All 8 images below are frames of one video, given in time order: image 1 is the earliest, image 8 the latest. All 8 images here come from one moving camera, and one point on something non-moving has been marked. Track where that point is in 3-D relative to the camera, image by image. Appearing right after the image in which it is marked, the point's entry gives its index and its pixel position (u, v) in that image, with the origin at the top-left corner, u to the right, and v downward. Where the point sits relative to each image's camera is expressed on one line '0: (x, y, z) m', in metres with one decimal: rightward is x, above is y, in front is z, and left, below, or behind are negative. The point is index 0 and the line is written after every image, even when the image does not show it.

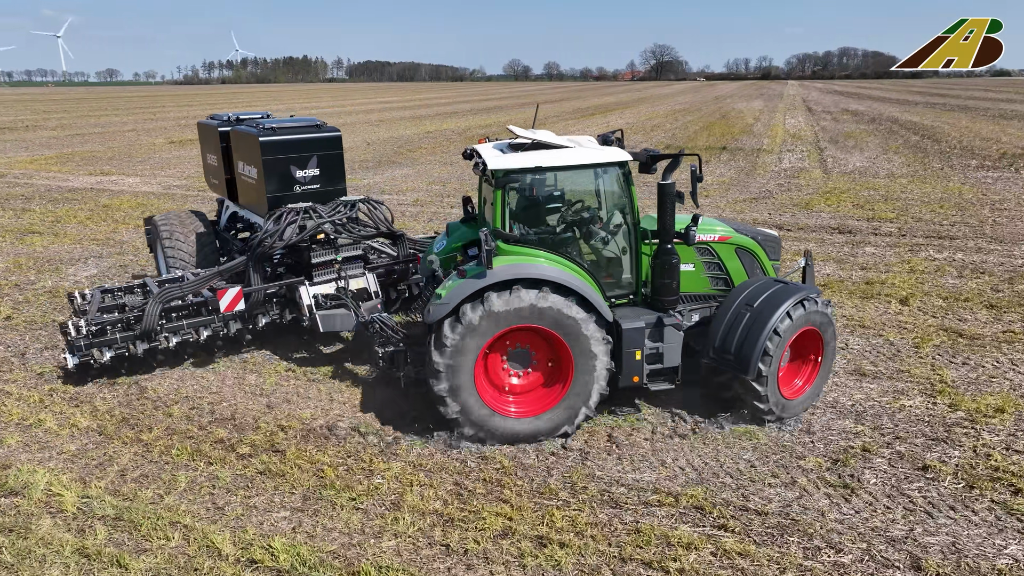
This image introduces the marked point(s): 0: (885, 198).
0: (+6.4, +1.6, +12.4) m
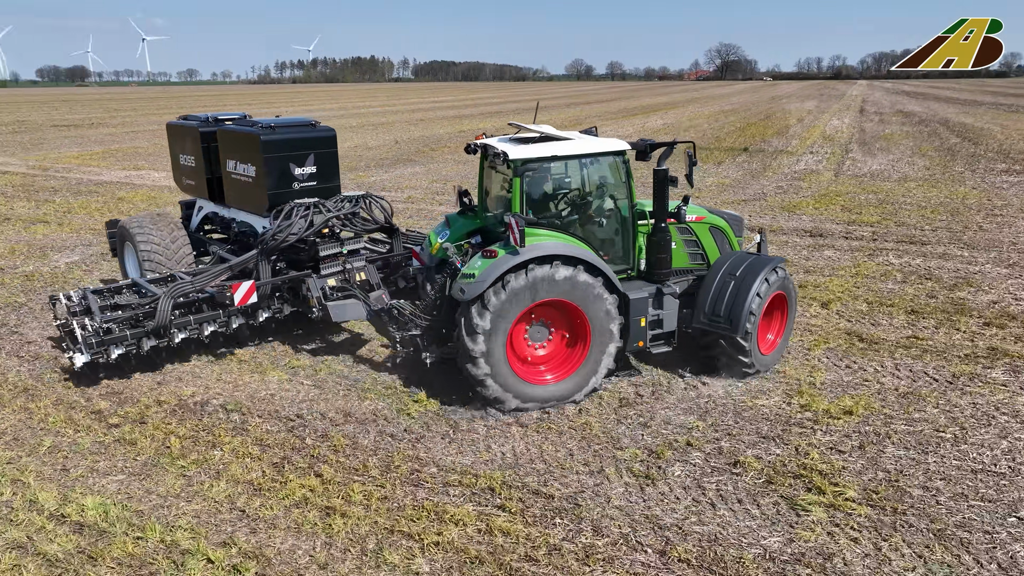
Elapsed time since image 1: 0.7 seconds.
0: (+6.2, +1.5, +12.1) m
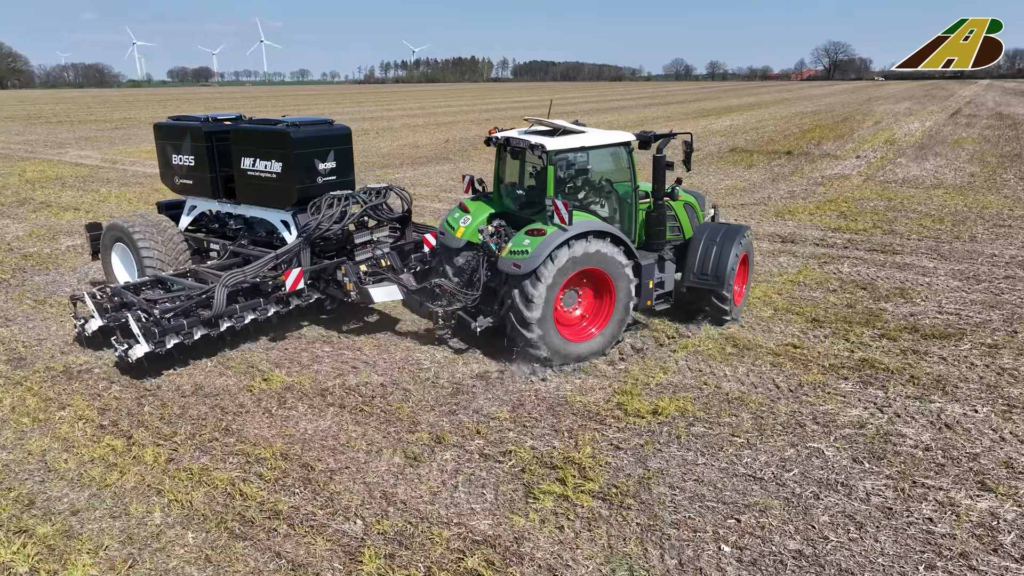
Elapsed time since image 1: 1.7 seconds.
0: (+6.0, +1.3, +11.6) m
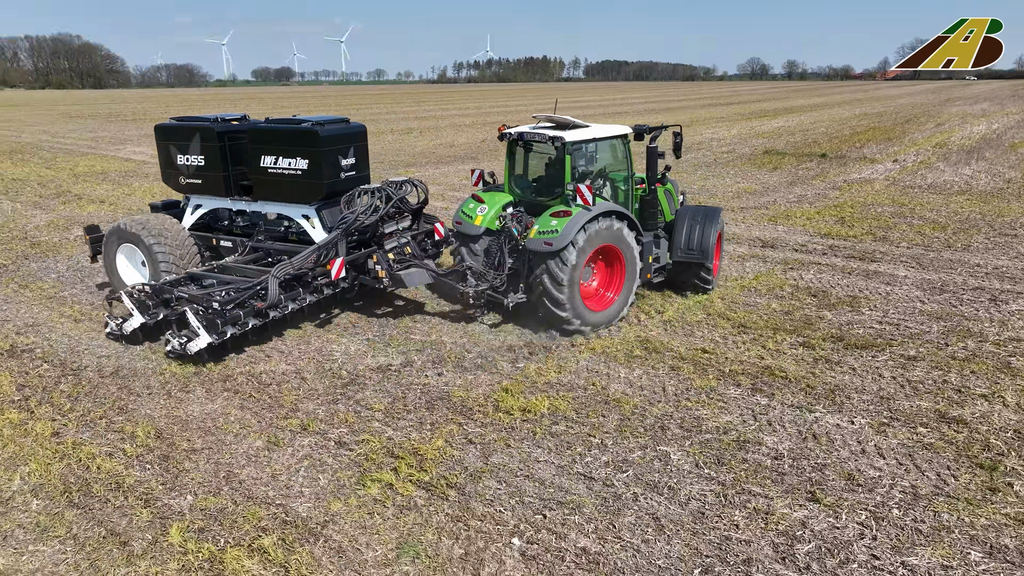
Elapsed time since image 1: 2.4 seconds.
0: (+5.9, +1.1, +11.1) m
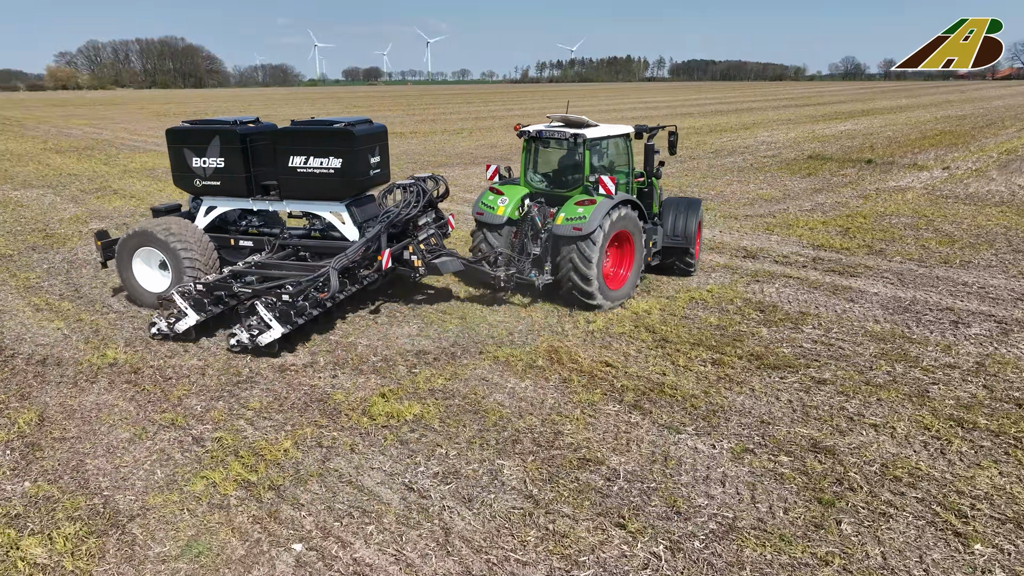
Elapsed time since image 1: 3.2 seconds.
0: (+5.8, +0.9, +10.5) m
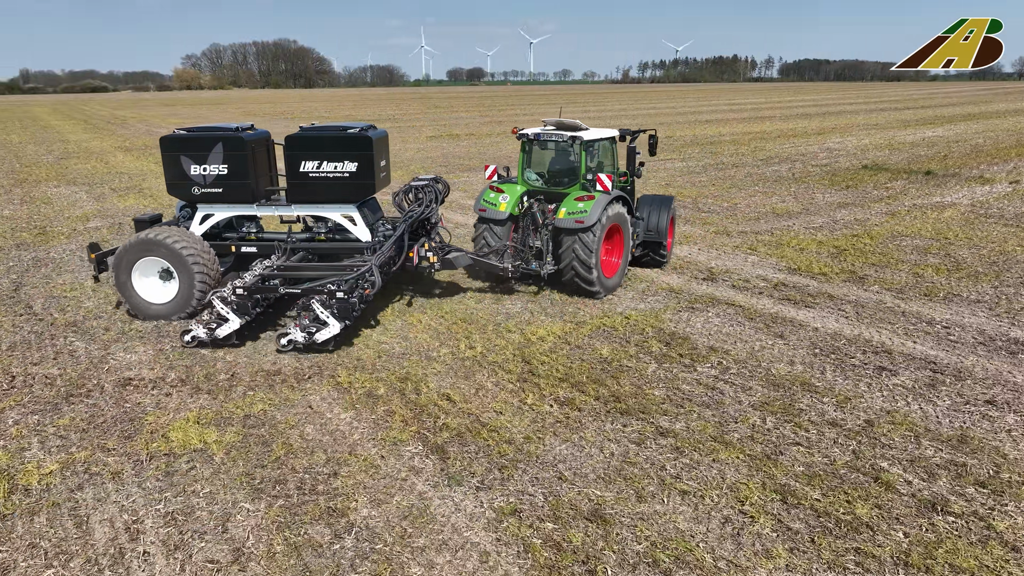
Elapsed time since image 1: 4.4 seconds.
0: (+5.3, +0.5, +9.4) m
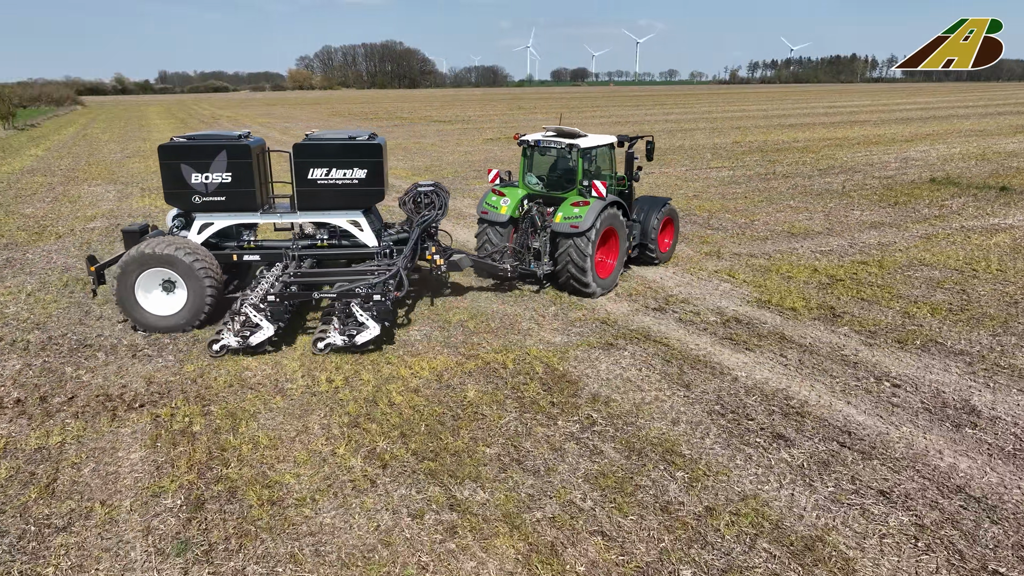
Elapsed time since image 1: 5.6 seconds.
0: (+4.7, +0.1, +8.2) m
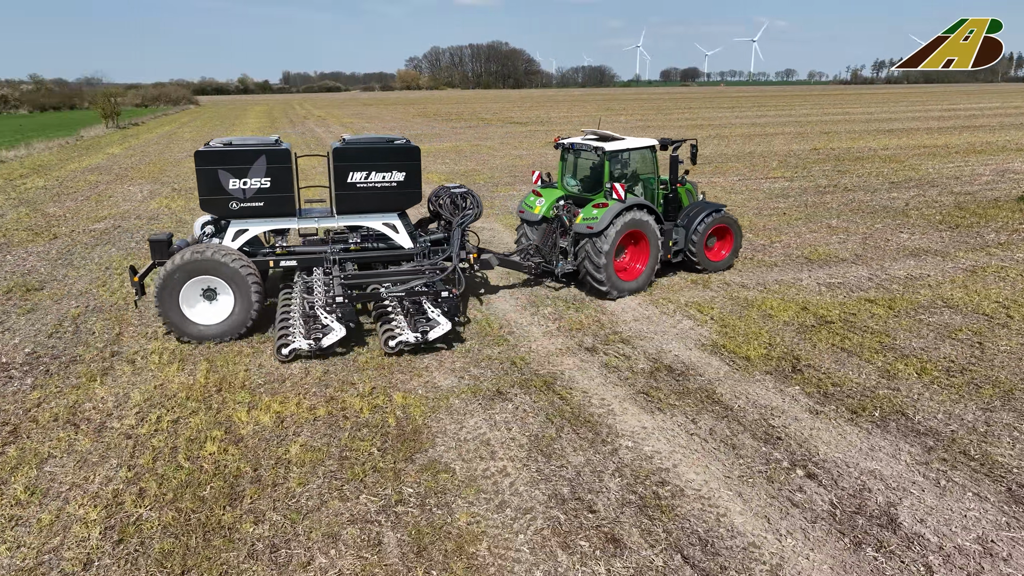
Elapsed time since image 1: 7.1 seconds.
0: (+4.0, -0.4, +6.8) m
